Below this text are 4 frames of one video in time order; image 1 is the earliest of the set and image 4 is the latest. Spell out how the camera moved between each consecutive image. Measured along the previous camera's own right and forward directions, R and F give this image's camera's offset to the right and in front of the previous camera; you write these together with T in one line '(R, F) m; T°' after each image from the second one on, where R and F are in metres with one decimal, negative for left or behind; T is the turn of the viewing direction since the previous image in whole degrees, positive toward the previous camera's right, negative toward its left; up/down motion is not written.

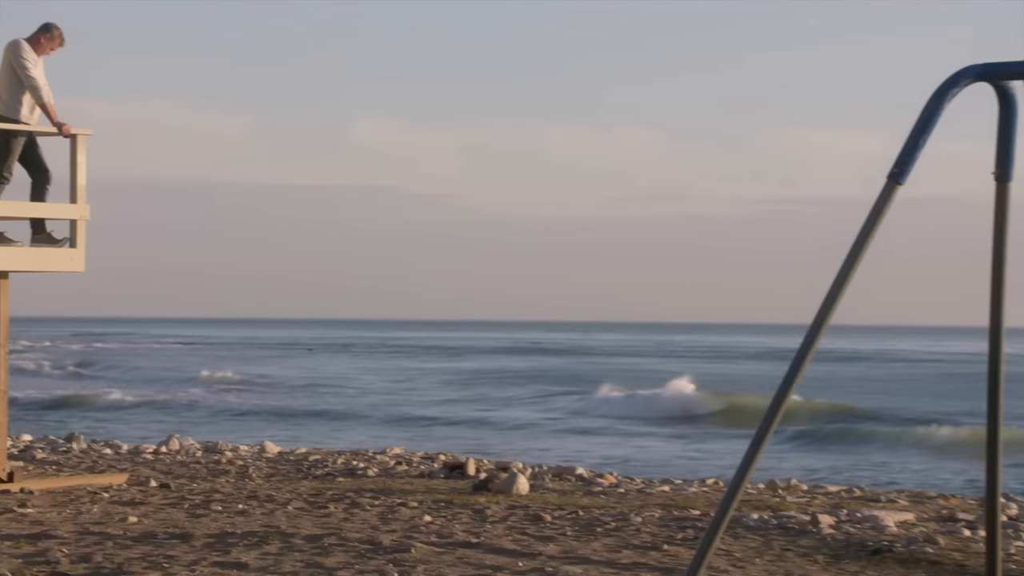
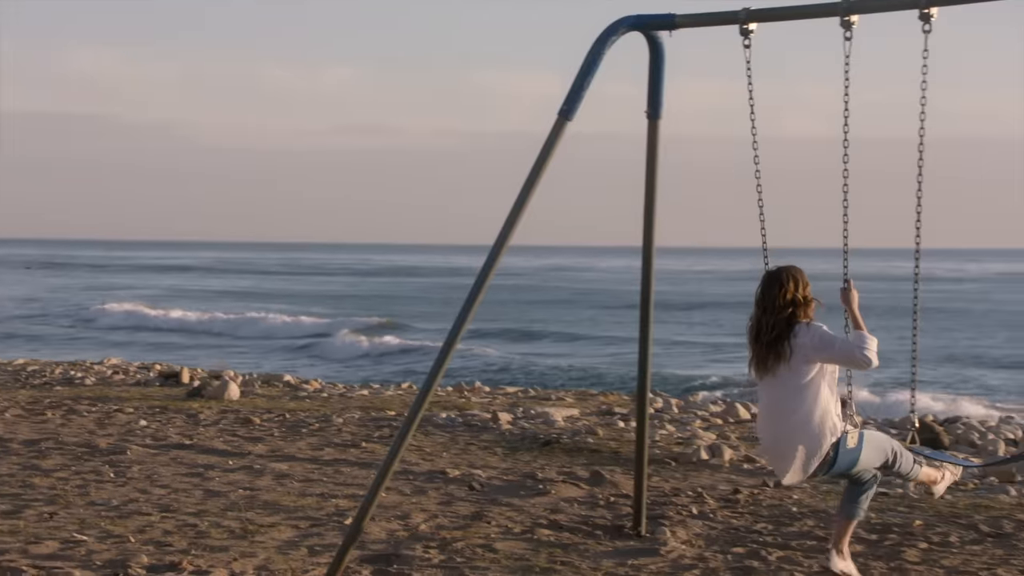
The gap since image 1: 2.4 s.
(+1.0, -0.9) m; +8°
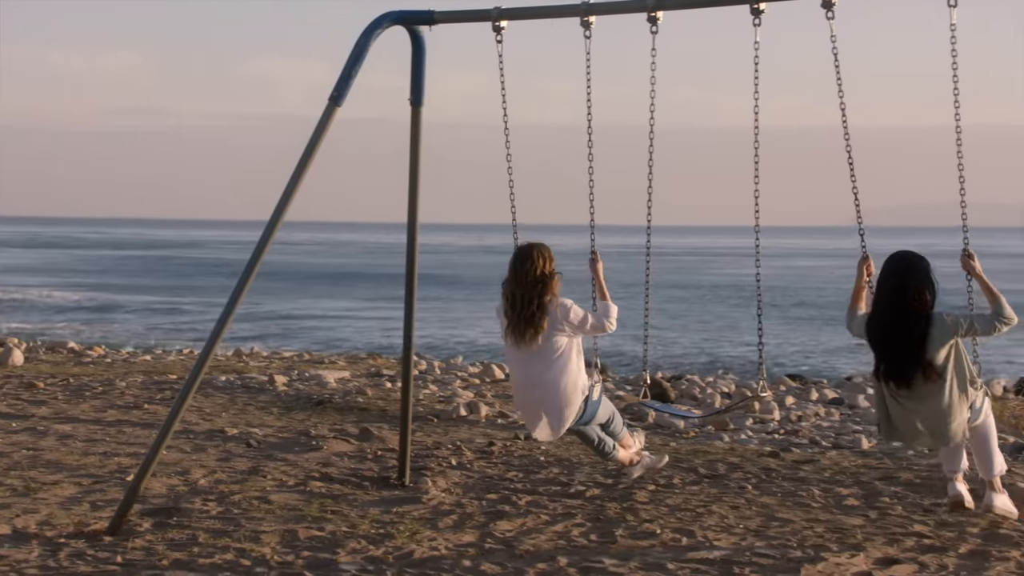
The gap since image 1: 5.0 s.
(+0.8, -0.9) m; +7°
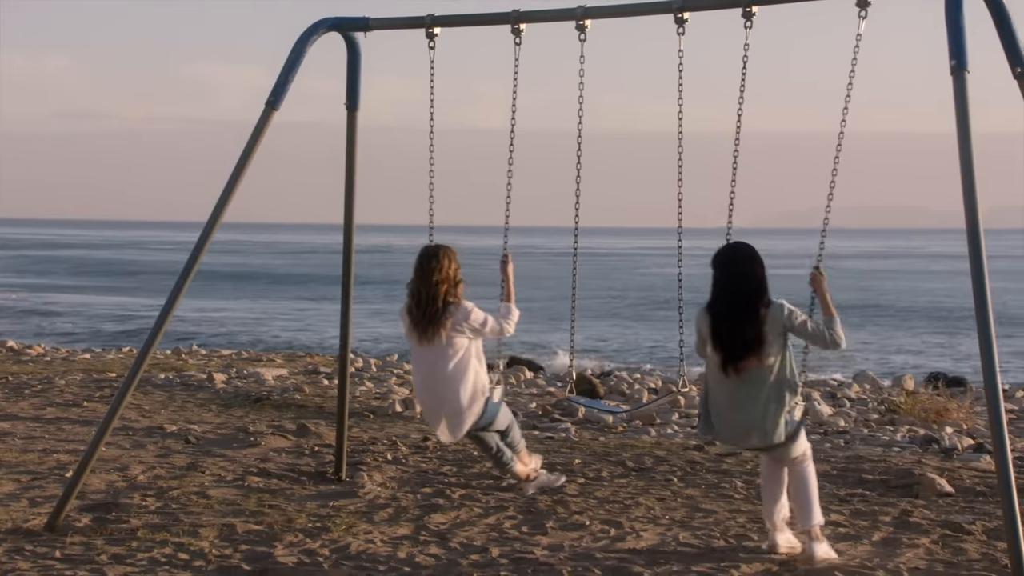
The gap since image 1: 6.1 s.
(+0.2, -0.3) m; +2°
